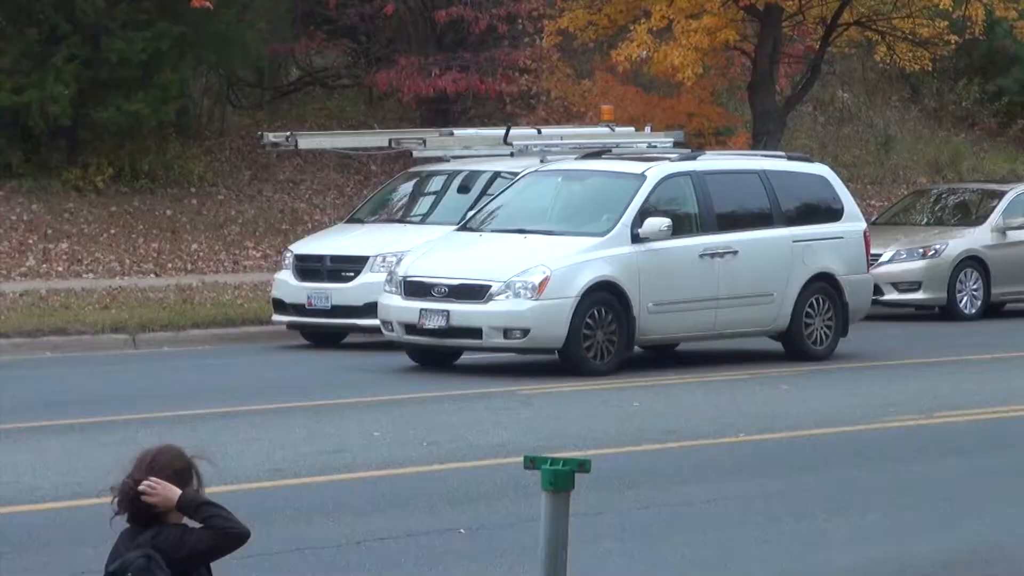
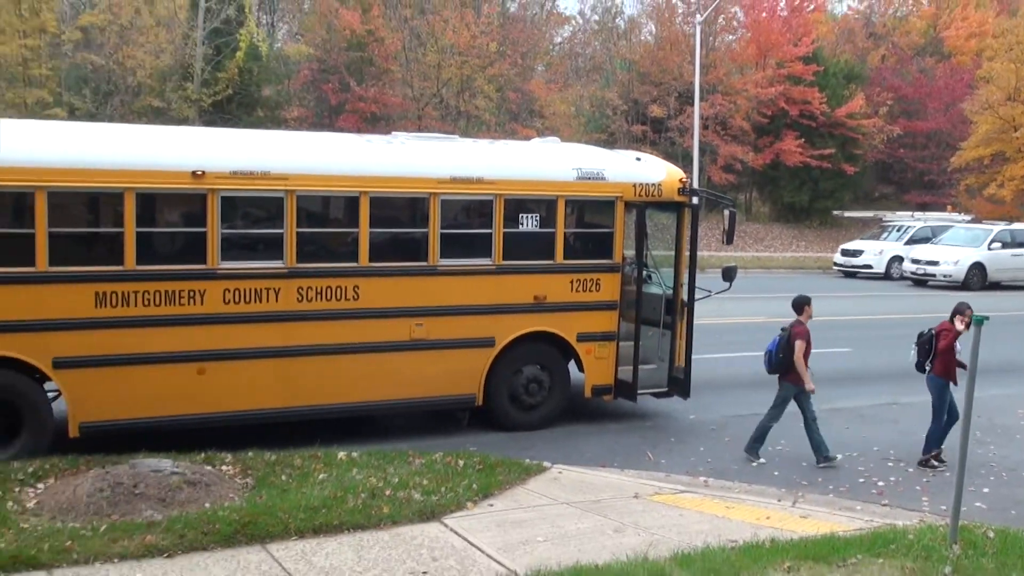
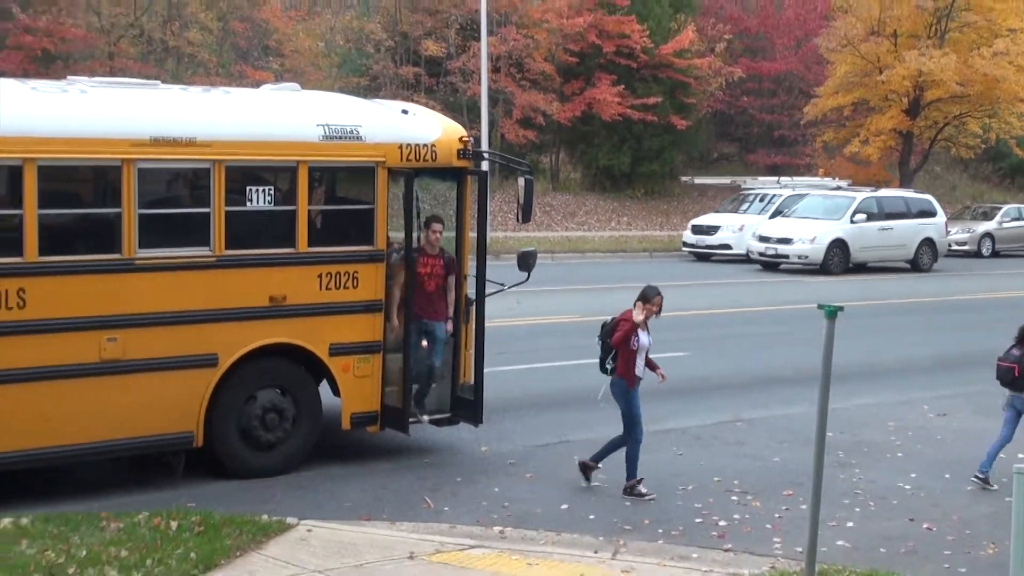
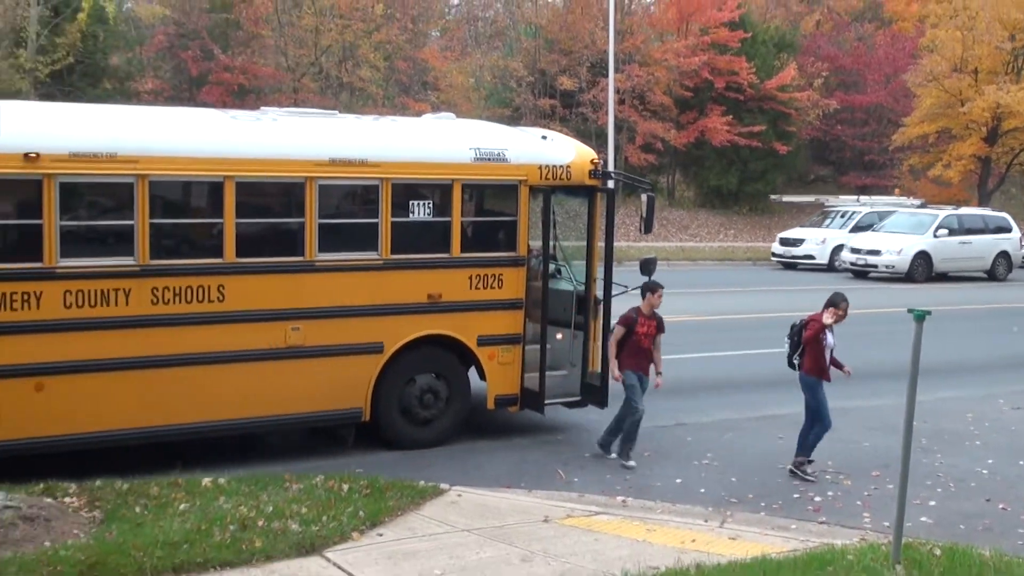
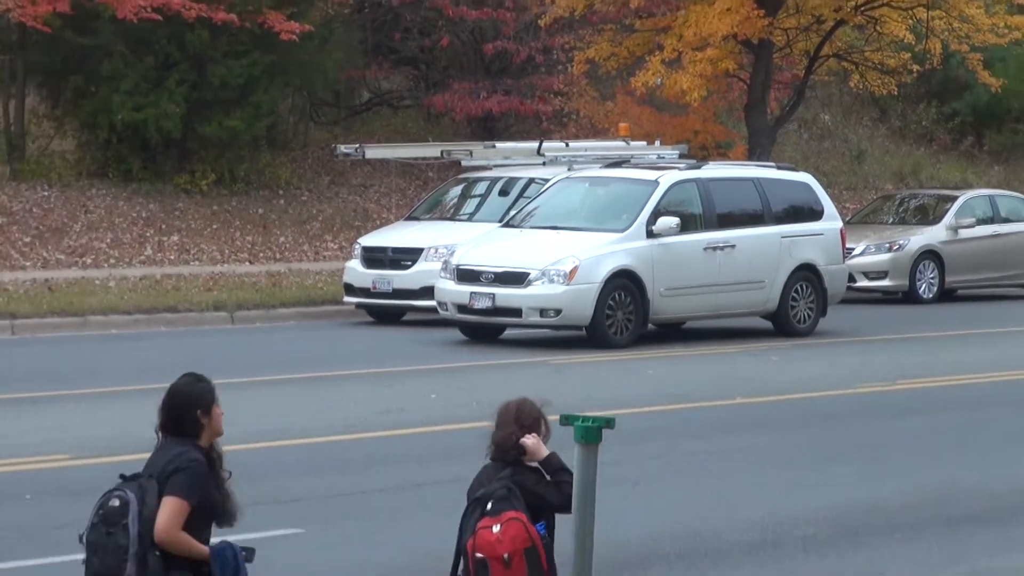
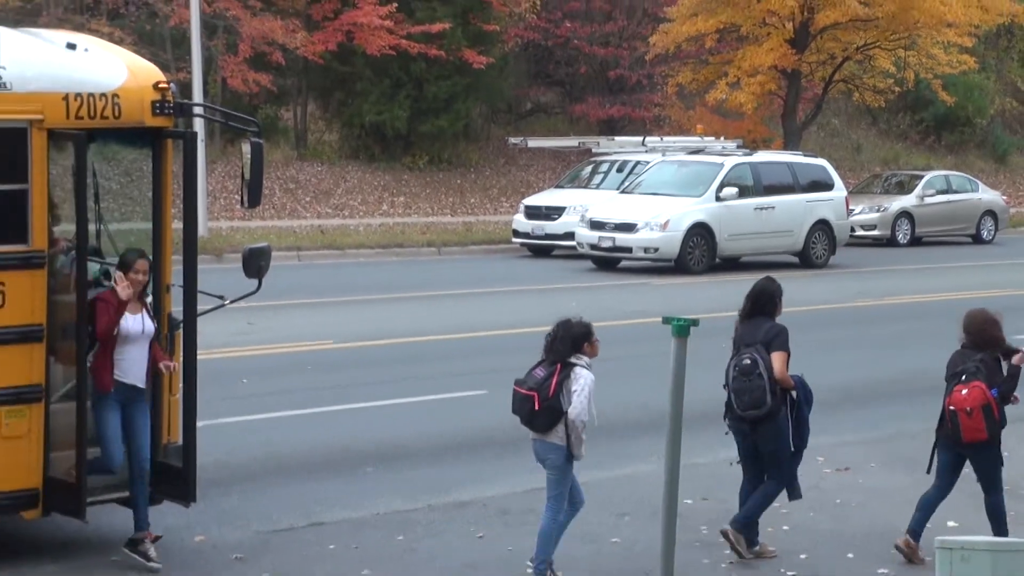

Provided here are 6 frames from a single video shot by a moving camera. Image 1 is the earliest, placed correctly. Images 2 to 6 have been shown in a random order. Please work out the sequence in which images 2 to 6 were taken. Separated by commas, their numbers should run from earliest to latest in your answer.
5, 6, 3, 4, 2
